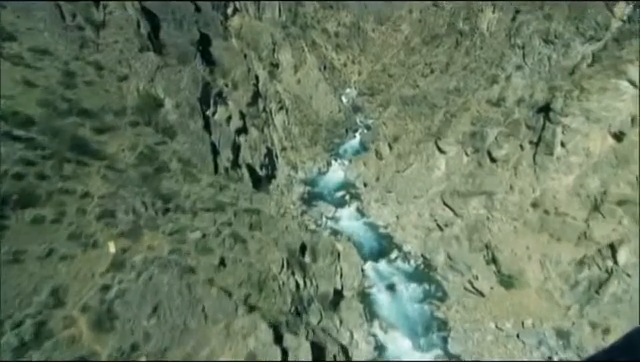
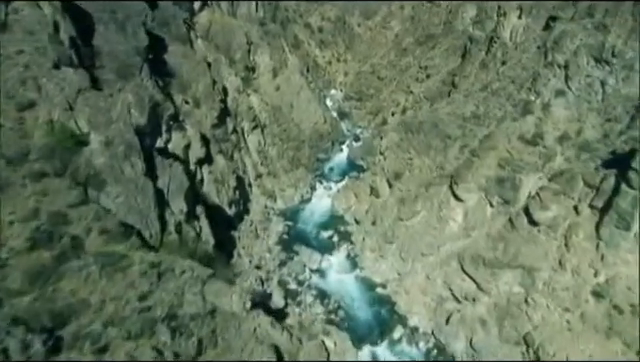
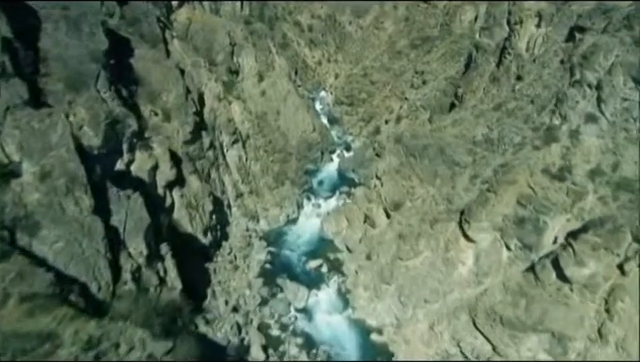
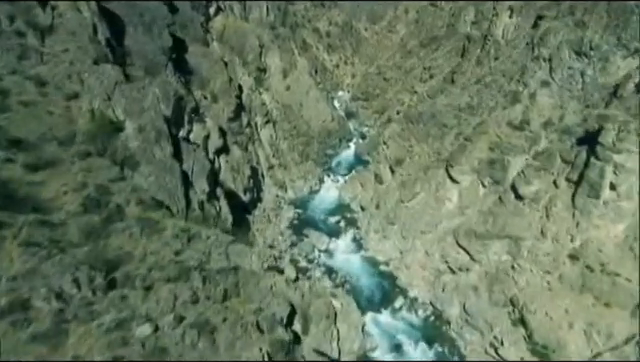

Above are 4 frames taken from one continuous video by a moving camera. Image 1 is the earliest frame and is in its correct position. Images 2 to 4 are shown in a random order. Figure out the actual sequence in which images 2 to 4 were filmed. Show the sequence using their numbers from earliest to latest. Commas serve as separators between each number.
4, 2, 3
